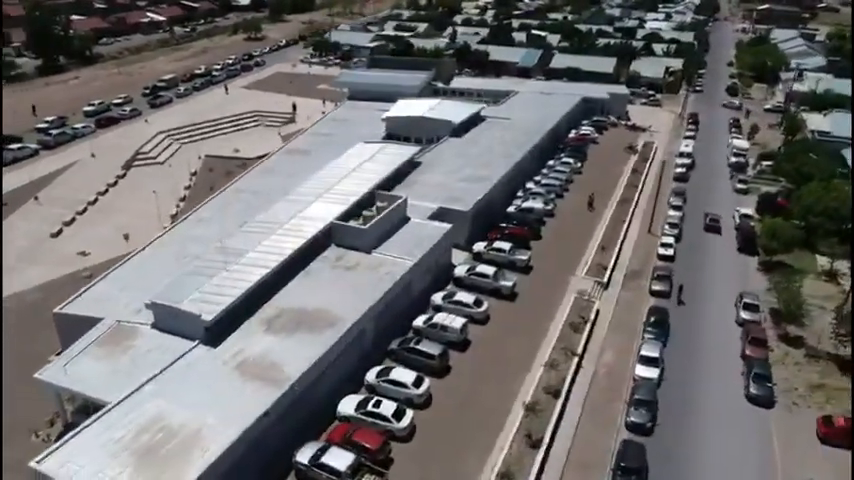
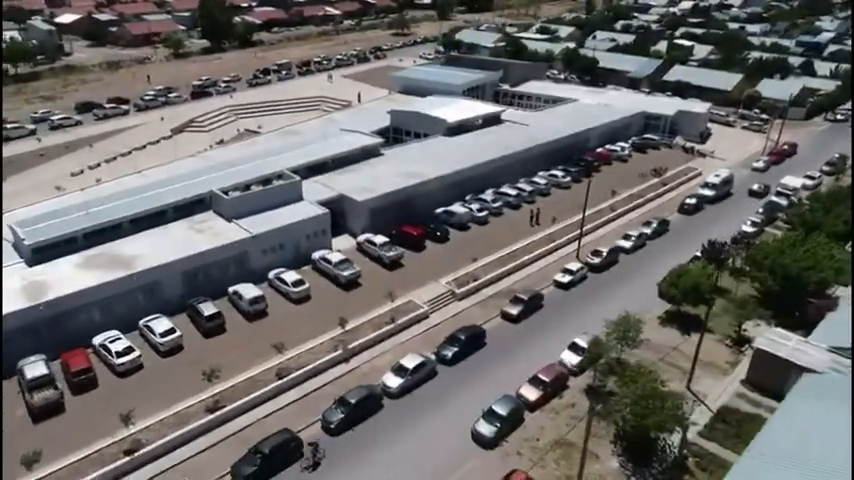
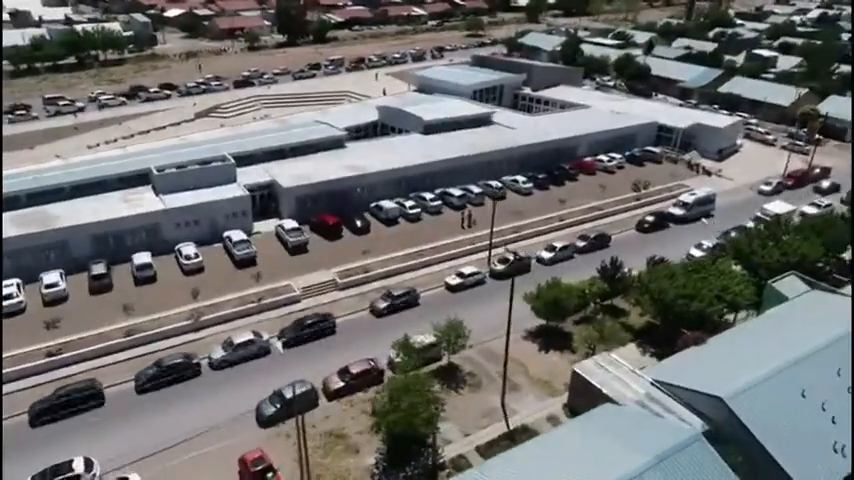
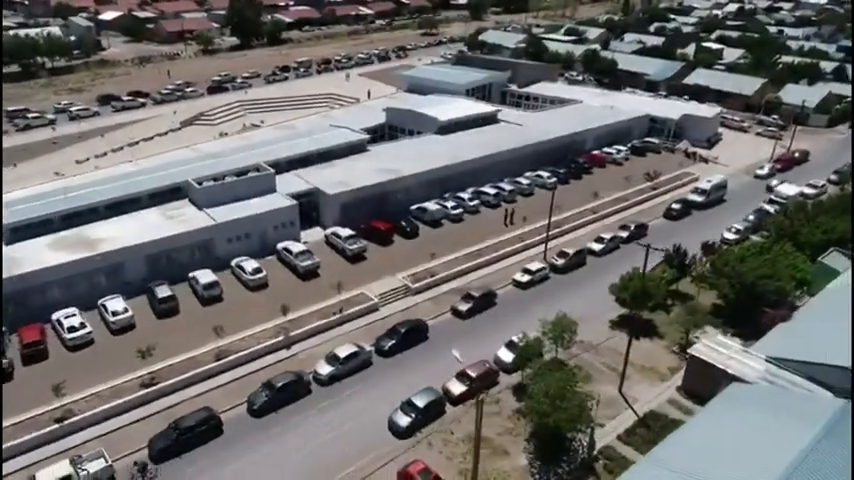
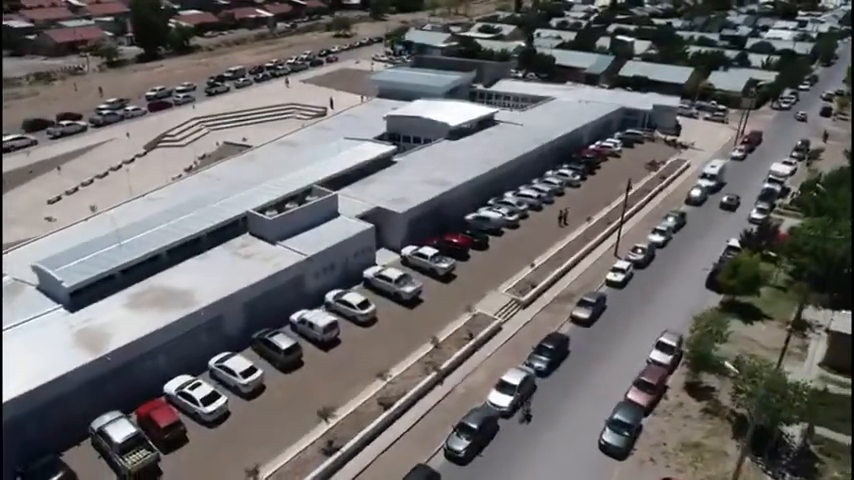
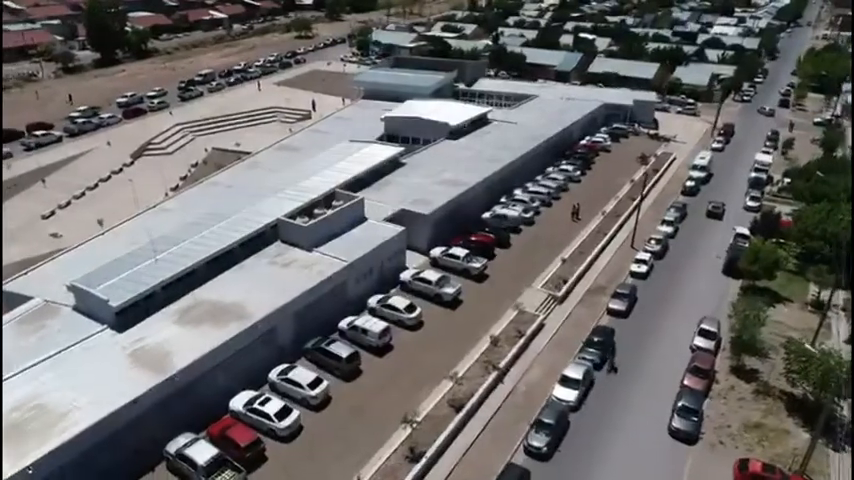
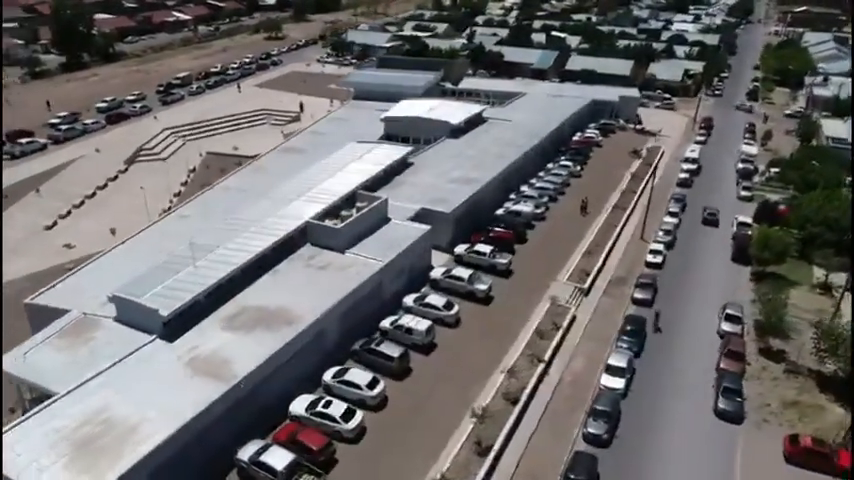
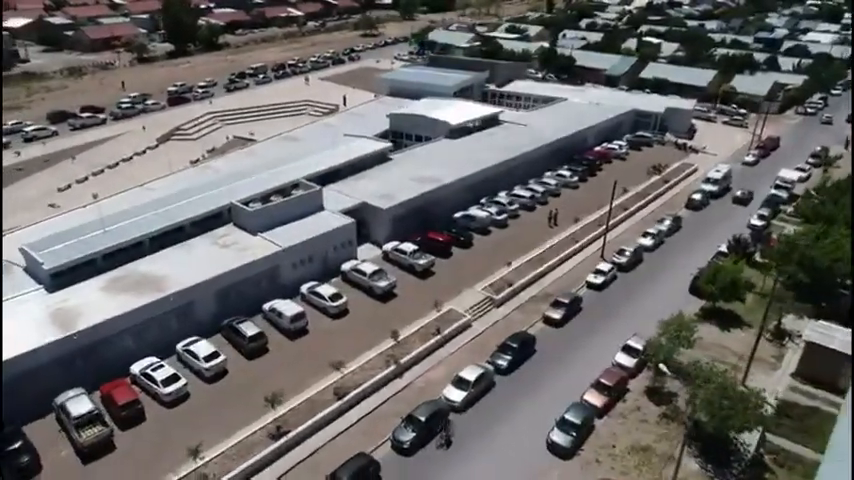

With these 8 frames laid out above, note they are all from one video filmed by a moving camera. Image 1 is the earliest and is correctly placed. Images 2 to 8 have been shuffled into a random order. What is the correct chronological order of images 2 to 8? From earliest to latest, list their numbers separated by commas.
7, 6, 5, 8, 2, 4, 3
